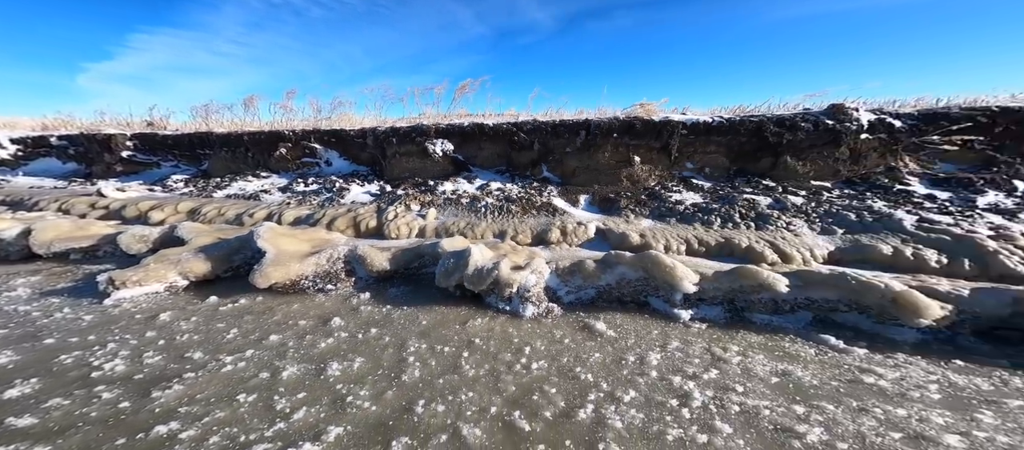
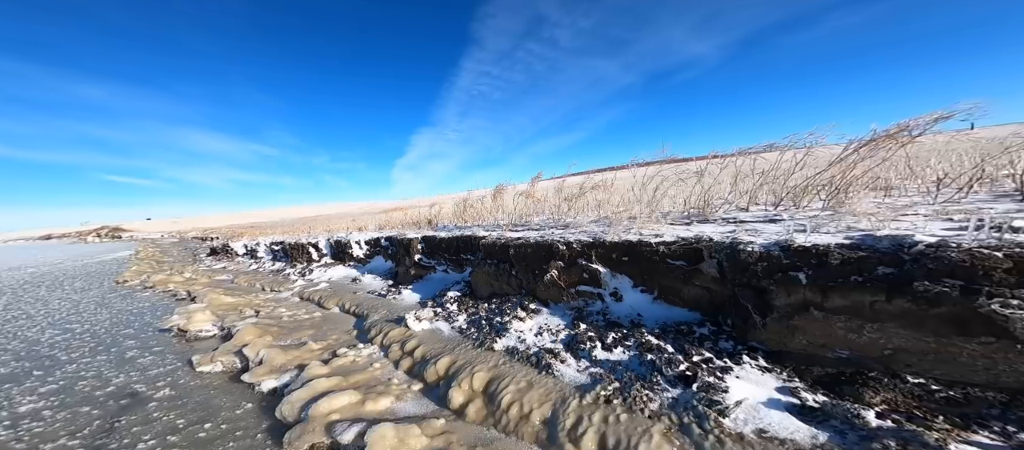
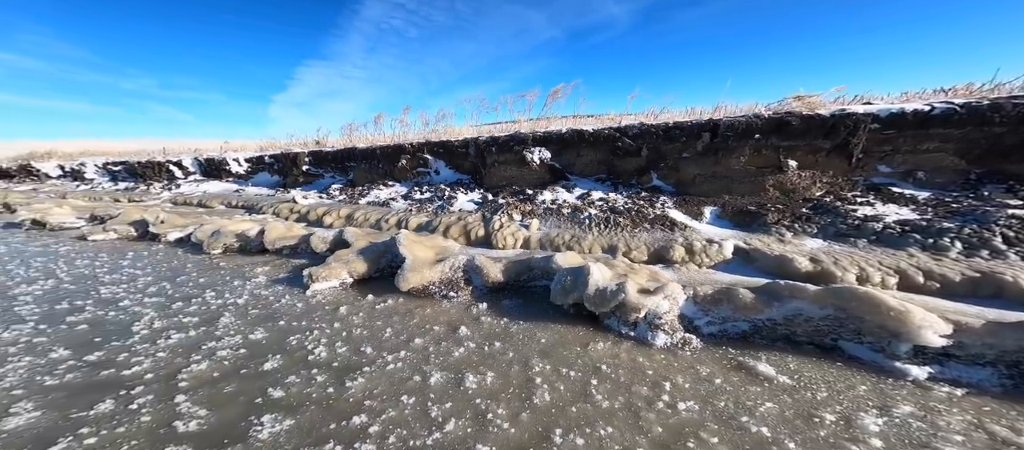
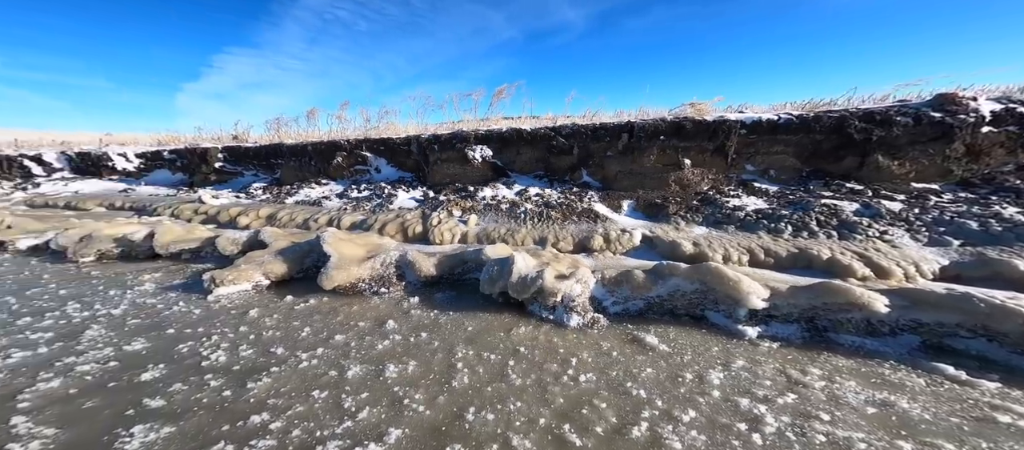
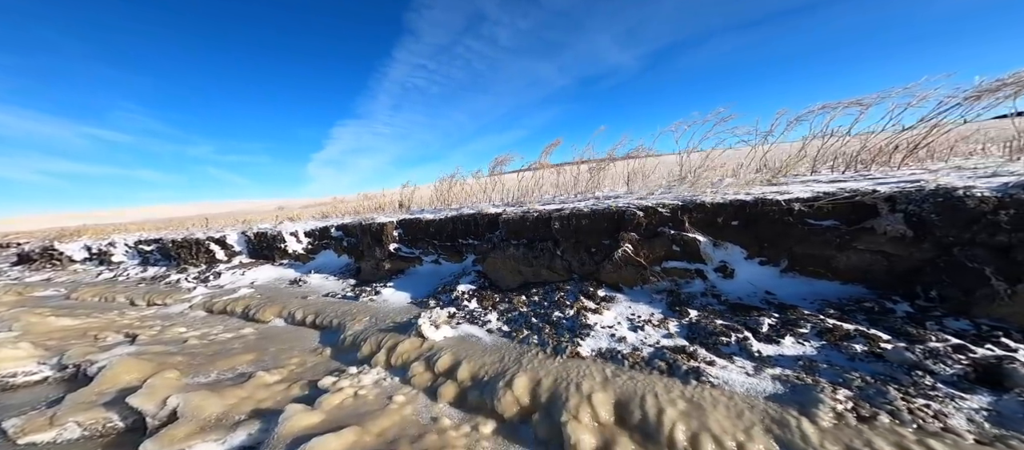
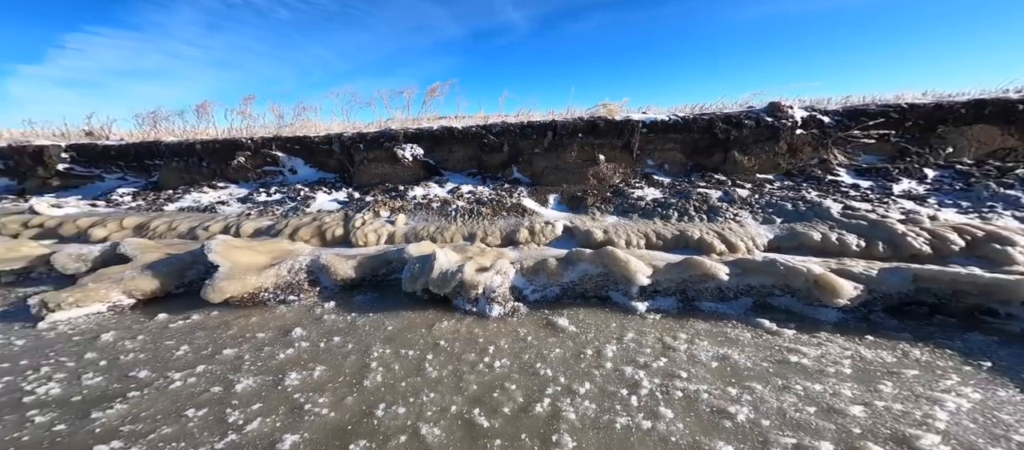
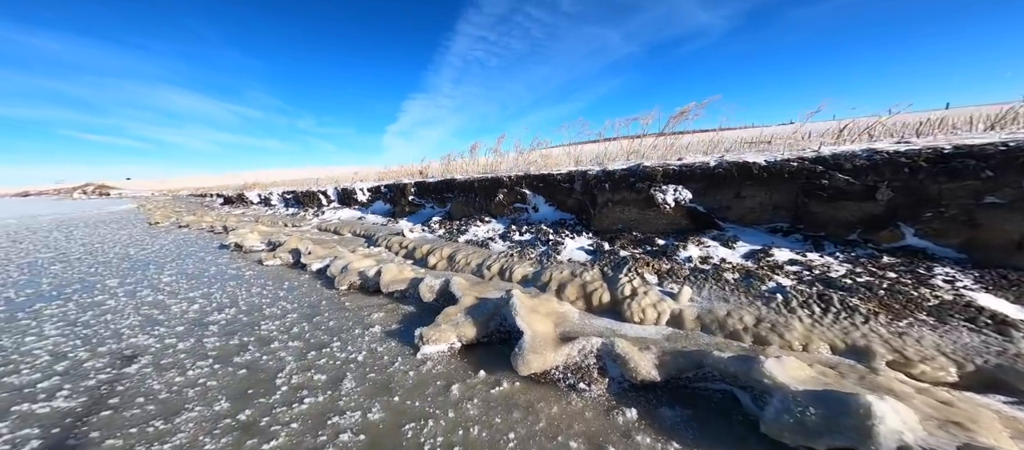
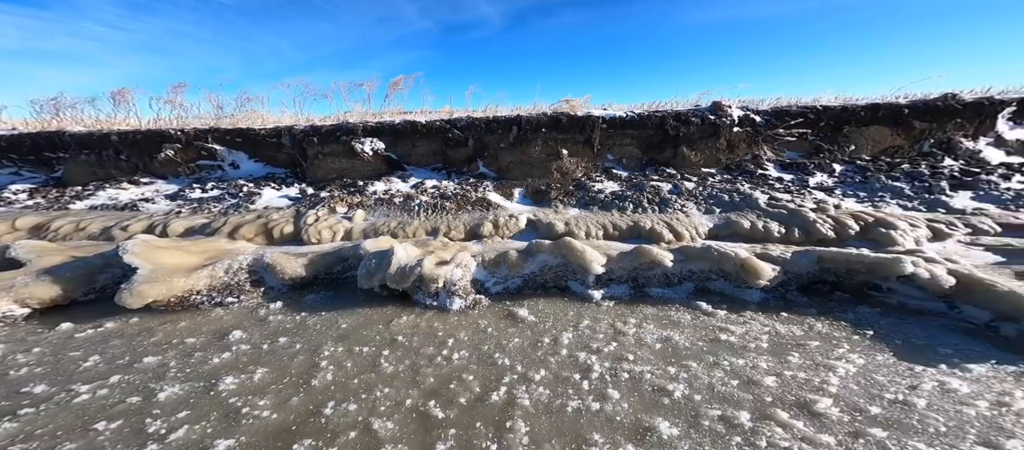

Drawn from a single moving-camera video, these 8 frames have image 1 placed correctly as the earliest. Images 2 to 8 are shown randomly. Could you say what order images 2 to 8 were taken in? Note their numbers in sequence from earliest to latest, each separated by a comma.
8, 6, 4, 3, 7, 2, 5
